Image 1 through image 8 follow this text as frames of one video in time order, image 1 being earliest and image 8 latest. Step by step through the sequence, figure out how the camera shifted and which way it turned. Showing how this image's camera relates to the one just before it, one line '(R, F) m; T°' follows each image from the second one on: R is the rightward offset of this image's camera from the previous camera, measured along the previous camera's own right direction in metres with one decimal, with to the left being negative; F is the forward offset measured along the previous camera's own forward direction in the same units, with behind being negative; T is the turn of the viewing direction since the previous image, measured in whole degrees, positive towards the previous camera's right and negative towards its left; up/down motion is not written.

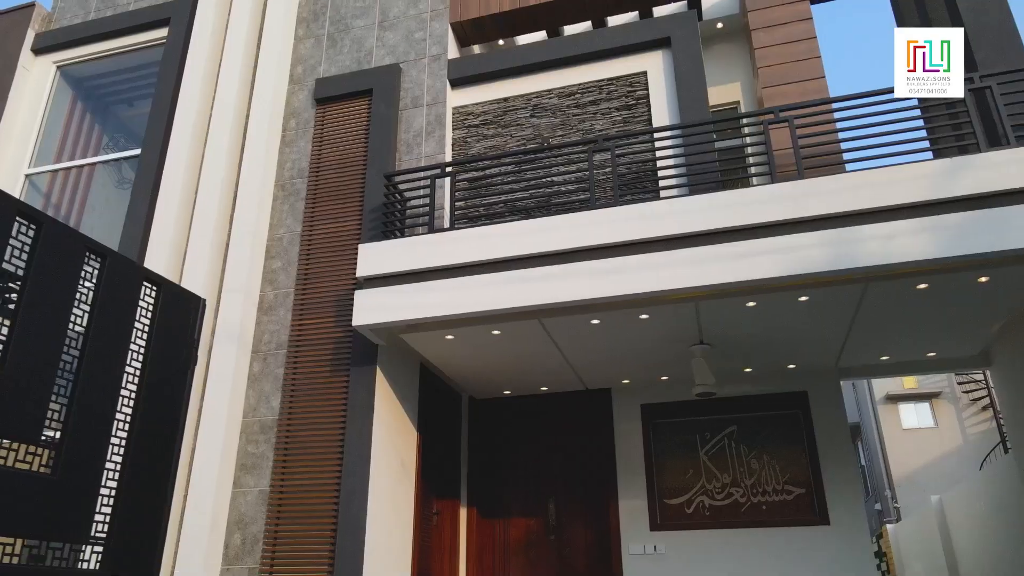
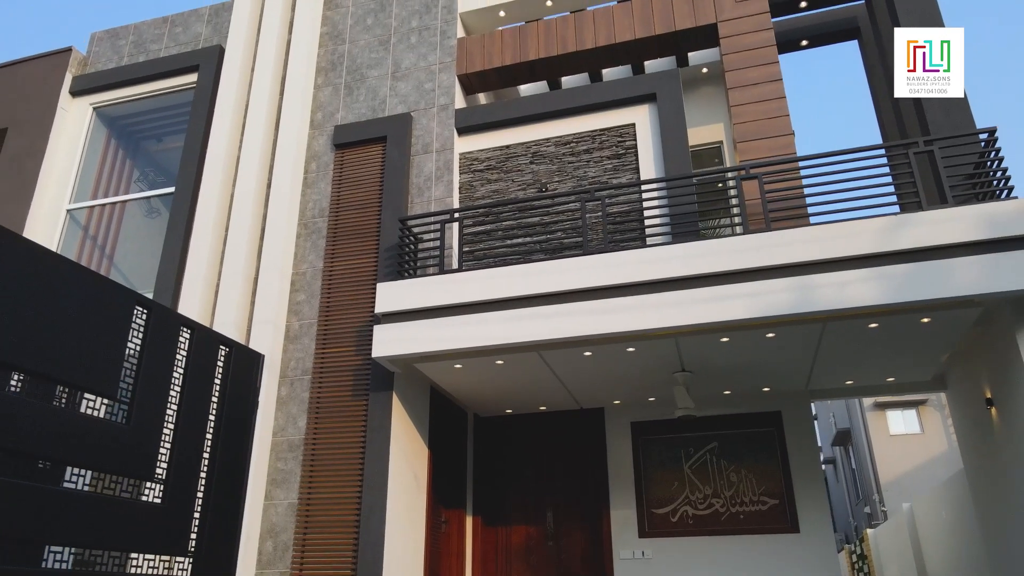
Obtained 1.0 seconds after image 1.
(0.0, -0.6) m; 0°
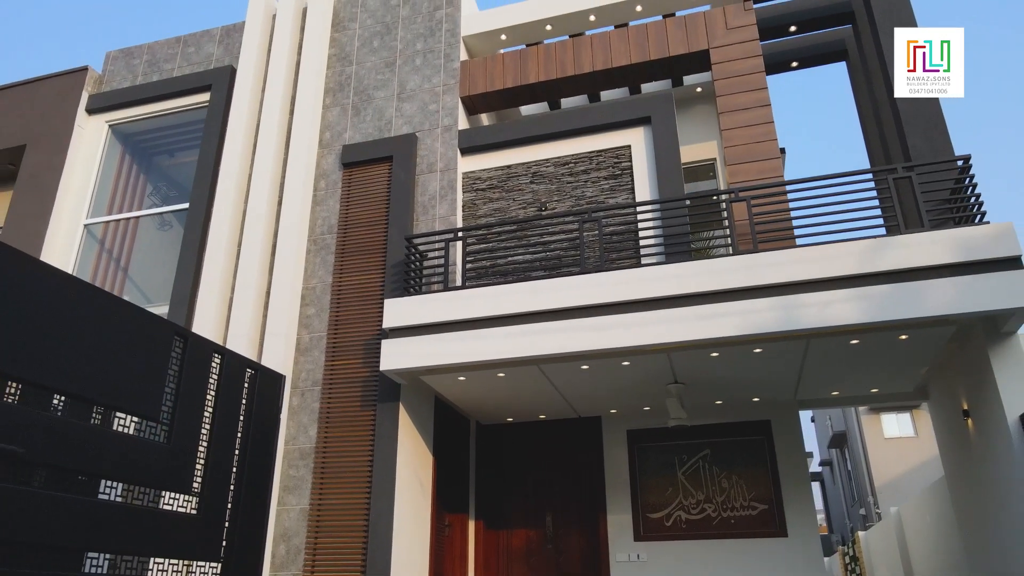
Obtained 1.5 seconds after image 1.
(0.0, -0.3) m; 0°
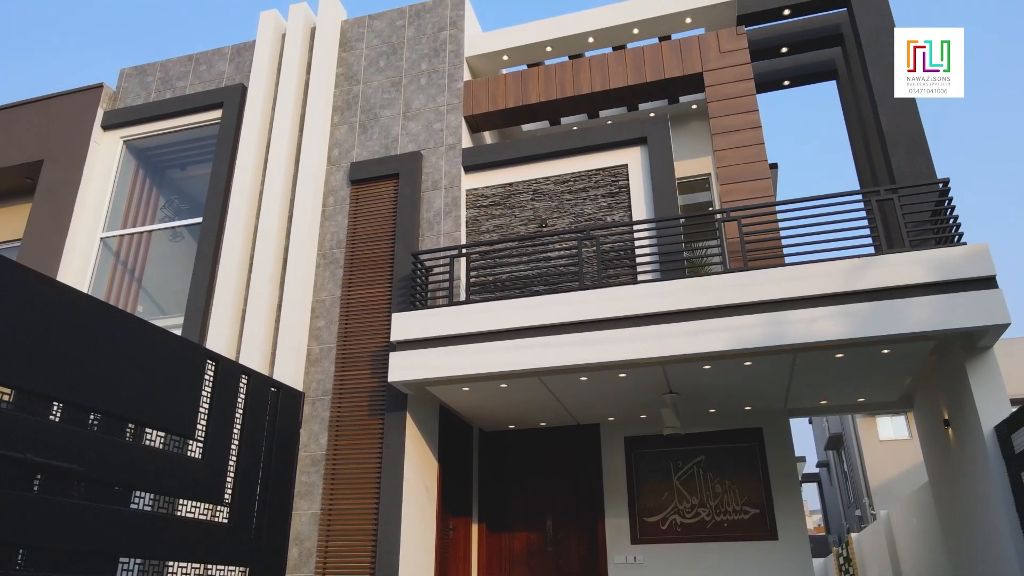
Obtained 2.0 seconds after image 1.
(0.0, -0.3) m; 0°
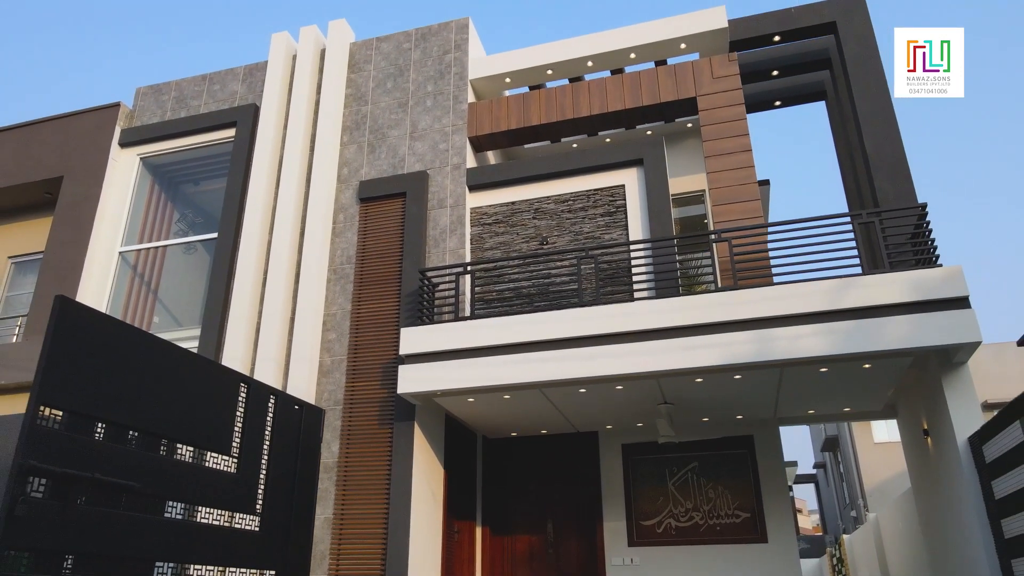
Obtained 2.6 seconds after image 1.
(0.0, -0.3) m; 0°
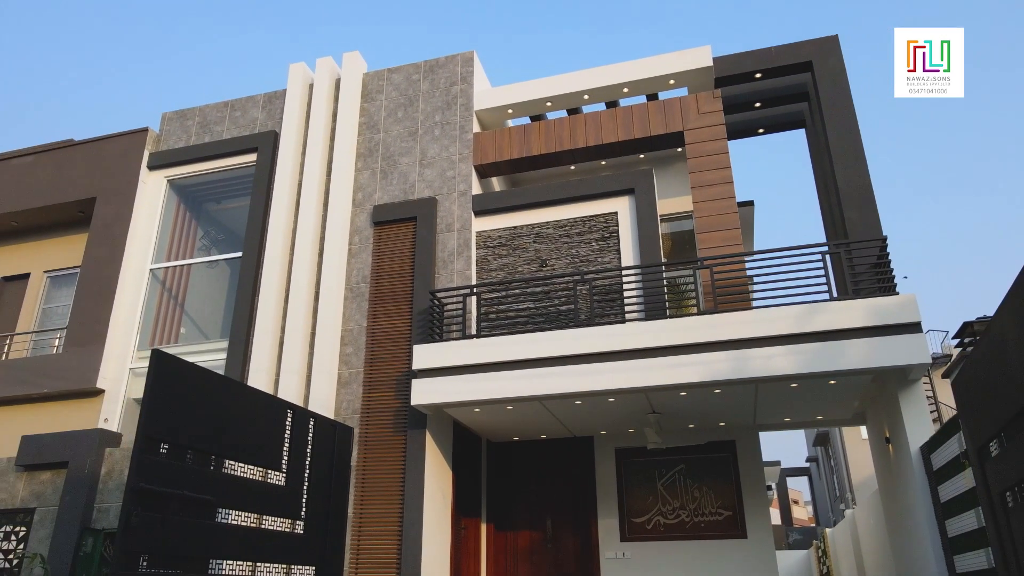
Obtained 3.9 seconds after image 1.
(0.0, -0.7) m; 0°
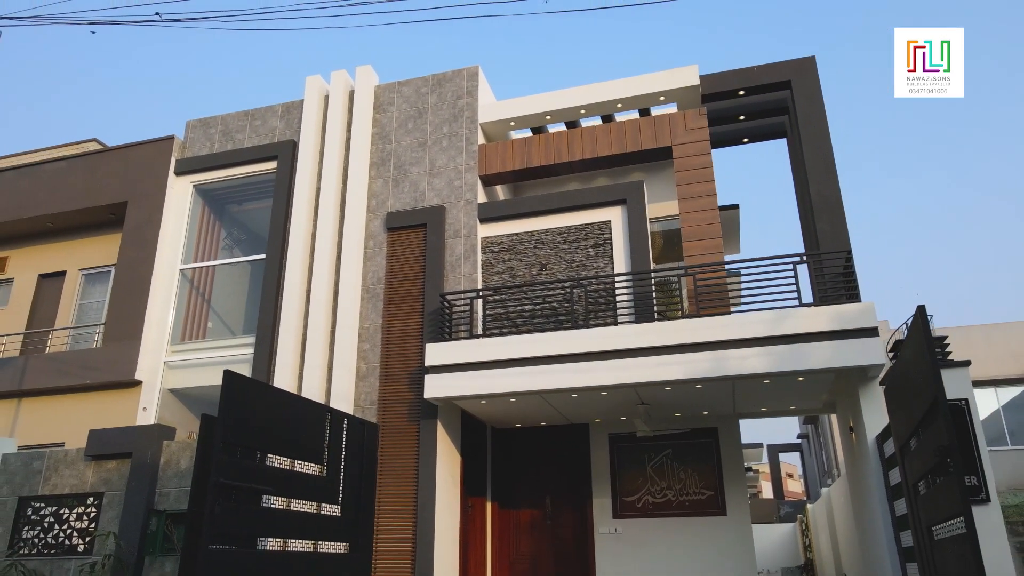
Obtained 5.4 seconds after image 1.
(0.0, -0.8) m; 0°
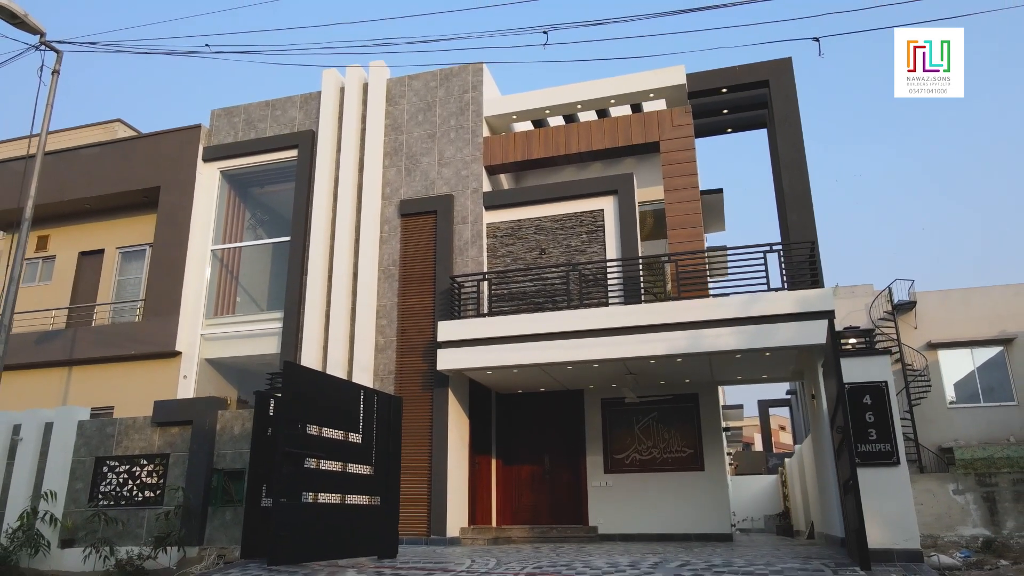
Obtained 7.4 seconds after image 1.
(0.0, -1.0) m; 0°
